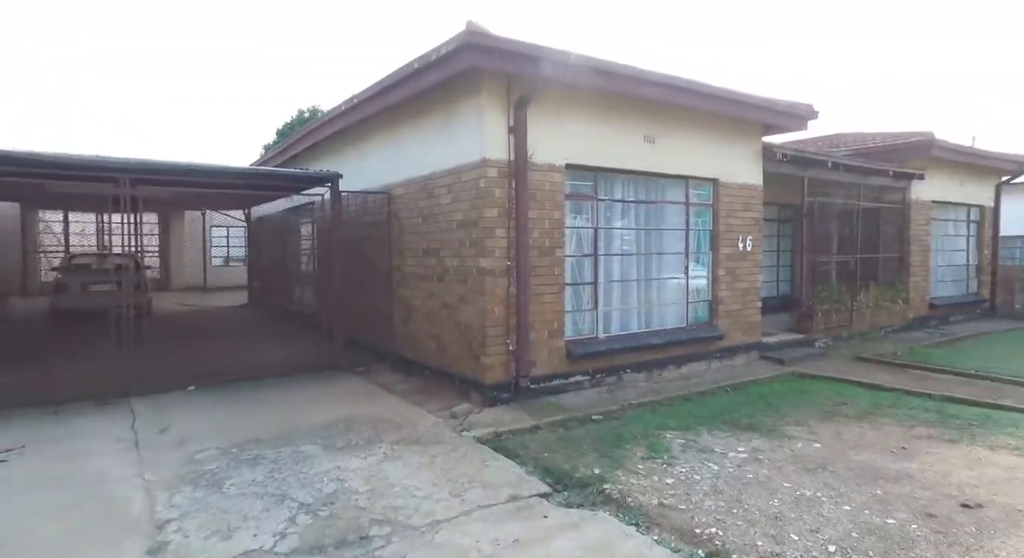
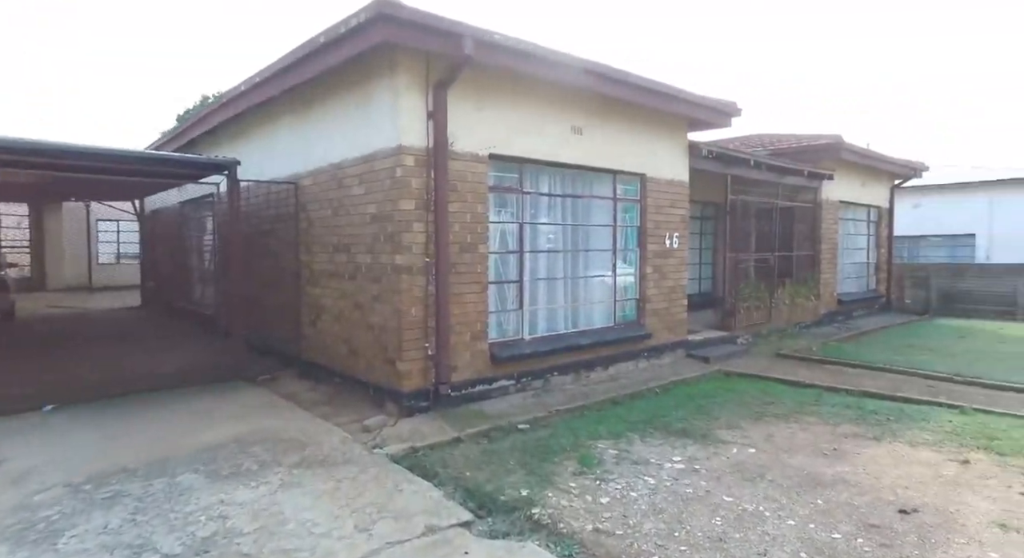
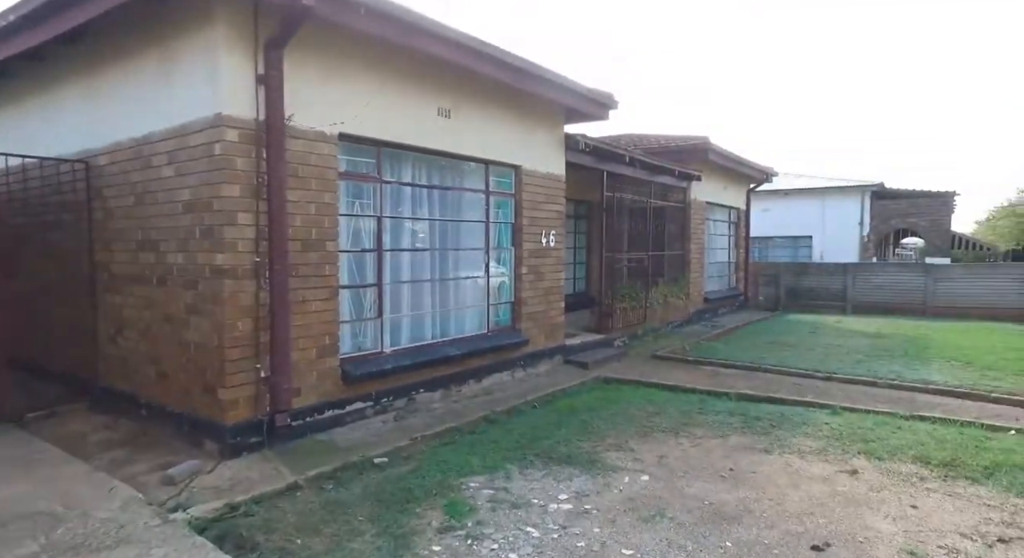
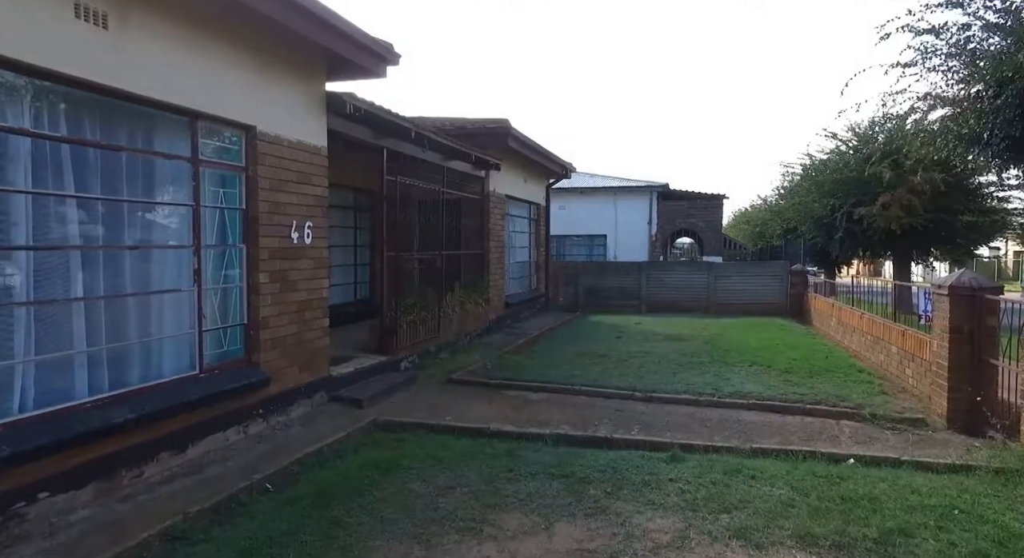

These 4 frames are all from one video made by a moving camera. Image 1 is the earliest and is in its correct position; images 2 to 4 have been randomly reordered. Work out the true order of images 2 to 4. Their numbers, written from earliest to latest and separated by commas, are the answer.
2, 3, 4
